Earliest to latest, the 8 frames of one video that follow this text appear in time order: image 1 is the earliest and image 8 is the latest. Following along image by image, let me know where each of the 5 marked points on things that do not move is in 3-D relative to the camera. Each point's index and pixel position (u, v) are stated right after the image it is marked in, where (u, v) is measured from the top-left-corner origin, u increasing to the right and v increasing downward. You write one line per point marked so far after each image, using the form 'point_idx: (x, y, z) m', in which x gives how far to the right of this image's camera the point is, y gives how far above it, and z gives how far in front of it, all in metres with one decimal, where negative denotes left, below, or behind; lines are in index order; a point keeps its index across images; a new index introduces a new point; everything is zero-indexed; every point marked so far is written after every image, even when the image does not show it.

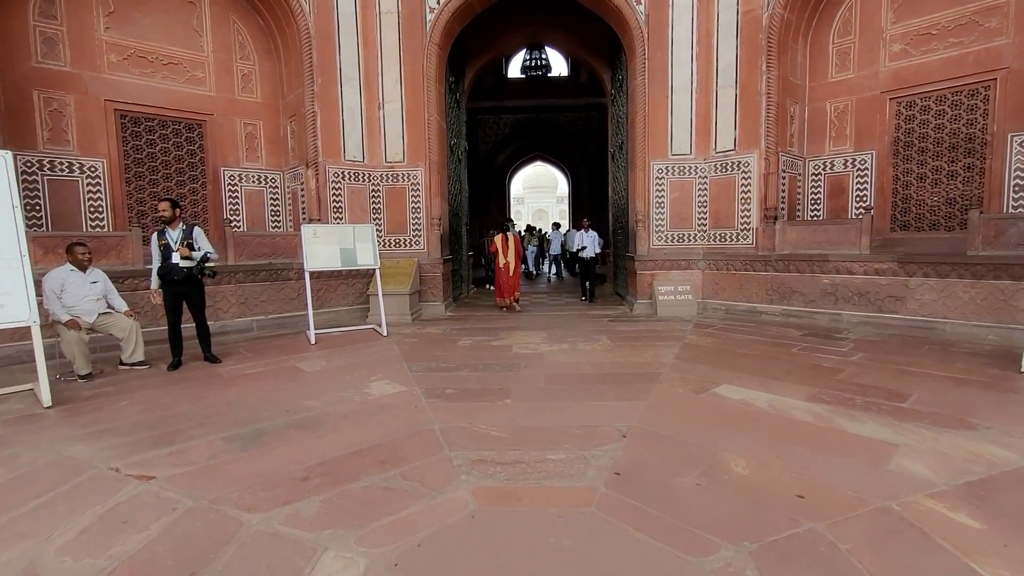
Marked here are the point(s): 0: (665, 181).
0: (+1.9, +1.3, +6.3) m
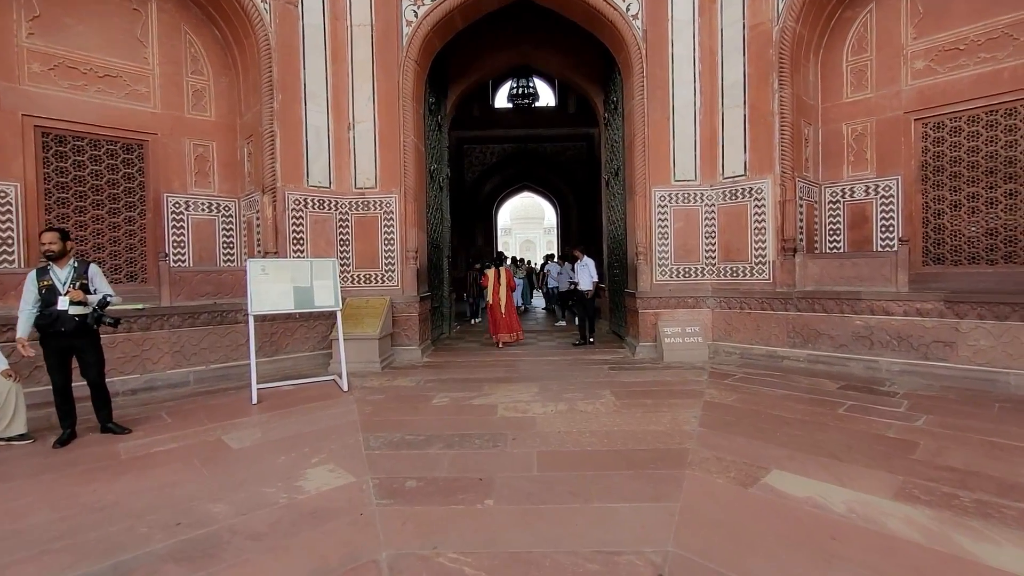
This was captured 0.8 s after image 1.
0: (+1.8, +0.9, +5.6) m
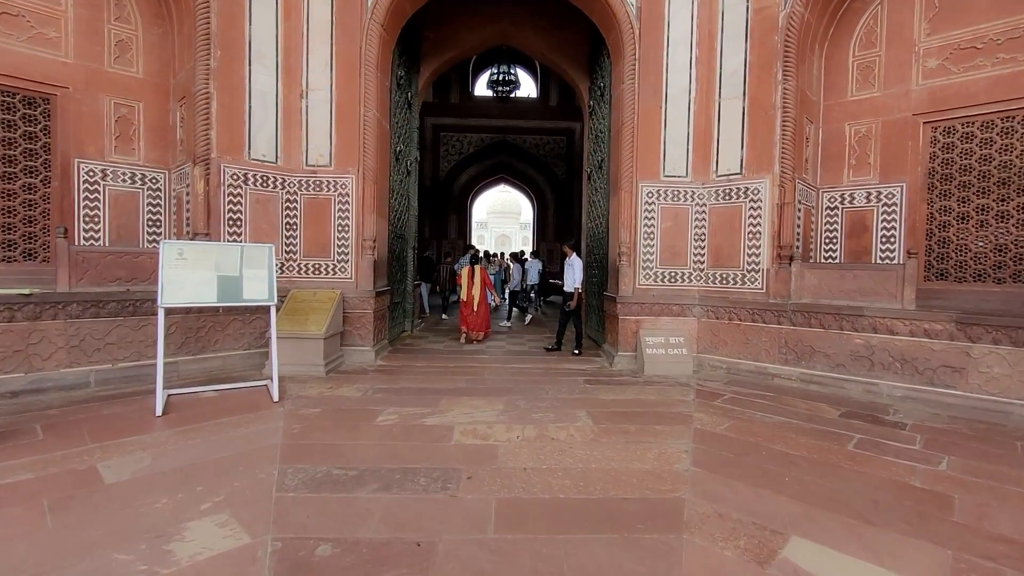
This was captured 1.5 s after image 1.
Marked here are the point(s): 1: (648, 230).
0: (+1.5, +0.8, +5.1) m
1: (+1.4, +0.6, +5.1) m
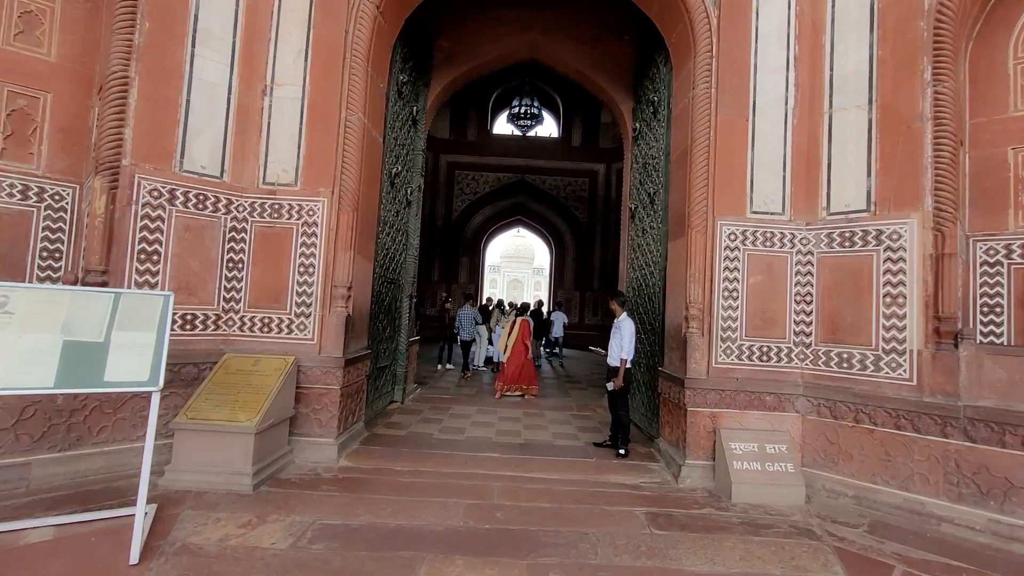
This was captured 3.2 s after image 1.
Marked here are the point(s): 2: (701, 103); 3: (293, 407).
0: (+1.7, +0.2, +3.7) m
1: (+1.6, 0.0, +3.7) m
2: (+1.5, +1.4, +3.8) m
3: (-1.5, -0.8, +3.5) m
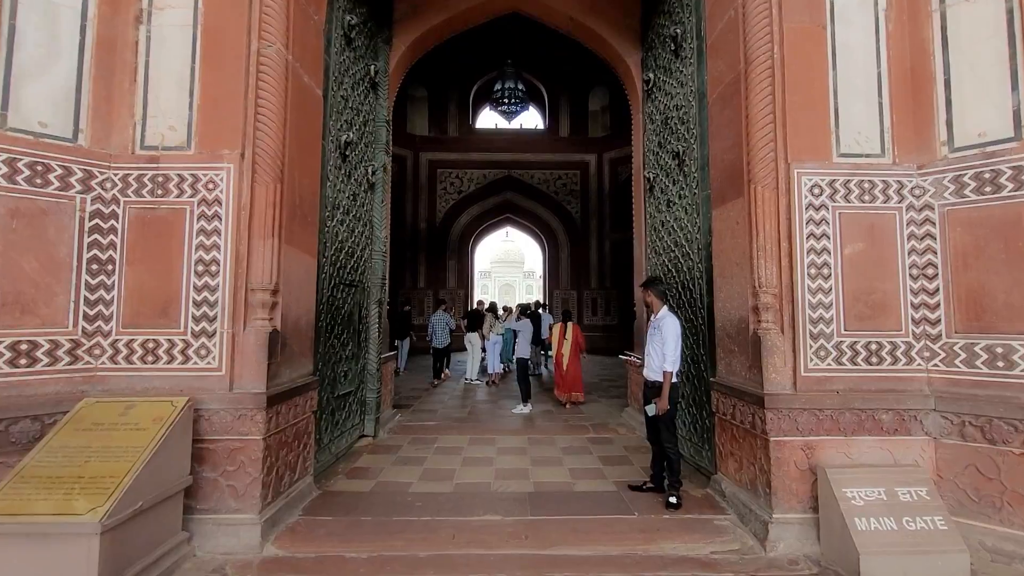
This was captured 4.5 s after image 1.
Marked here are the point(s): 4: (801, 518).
0: (+1.6, +0.4, +2.6) m
1: (+1.6, +0.2, +2.6) m
2: (+1.4, +1.5, +2.8) m
3: (-1.5, -0.9, +2.3) m
4: (+1.4, -1.1, +2.4) m
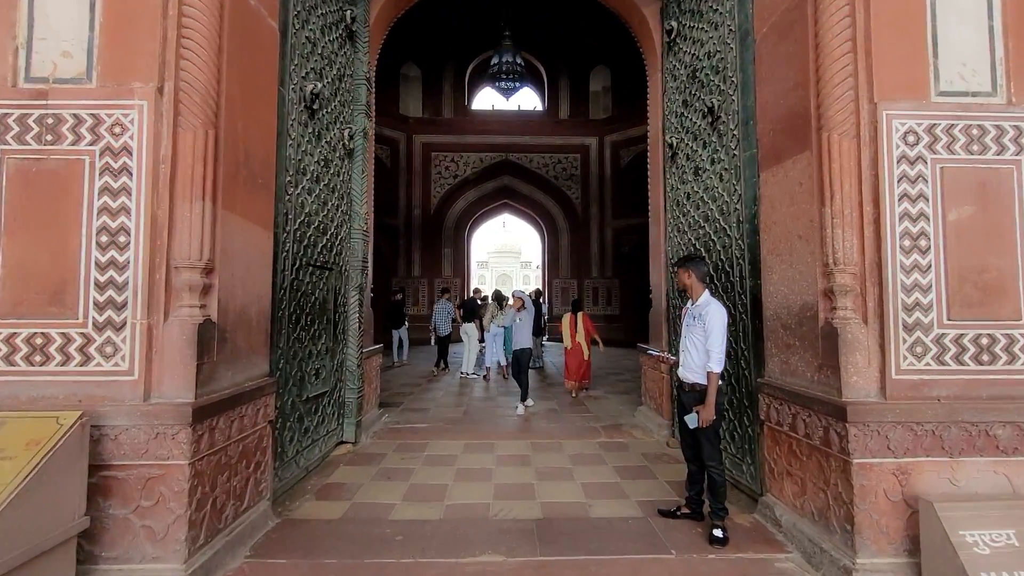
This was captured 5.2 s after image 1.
0: (+1.7, +0.5, +2.0) m
1: (+1.6, +0.2, +2.0) m
2: (+1.4, +1.6, +2.2) m
3: (-1.5, -0.8, +1.7) m
4: (+1.4, -1.0, +1.8) m
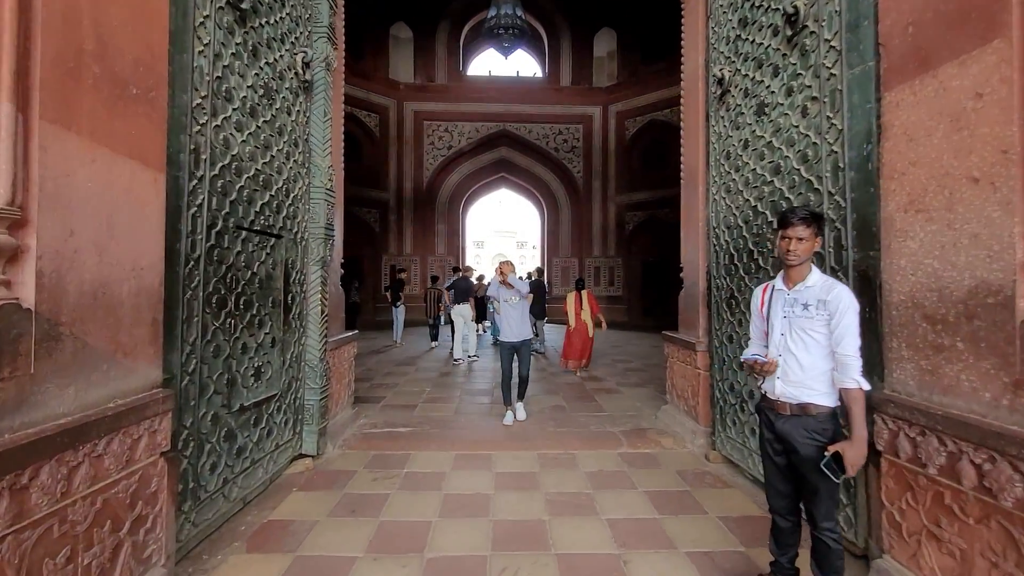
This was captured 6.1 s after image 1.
0: (+1.7, +0.5, +1.2) m
1: (+1.6, +0.3, +1.2) m
2: (+1.4, +1.7, +1.3) m
3: (-1.5, -0.7, +1.0) m
4: (+1.4, -1.0, +1.1) m
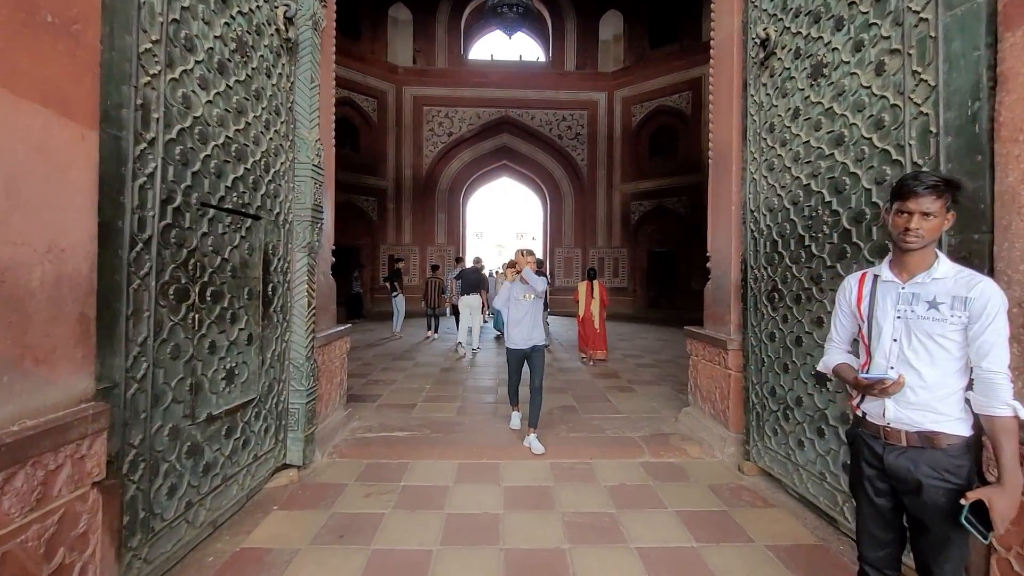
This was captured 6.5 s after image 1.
0: (+1.8, +0.6, +0.8) m
1: (+1.7, +0.3, +0.8) m
2: (+1.5, +1.7, +0.9) m
3: (-1.4, -0.7, +0.6) m
4: (+1.5, -0.9, +0.7) m
